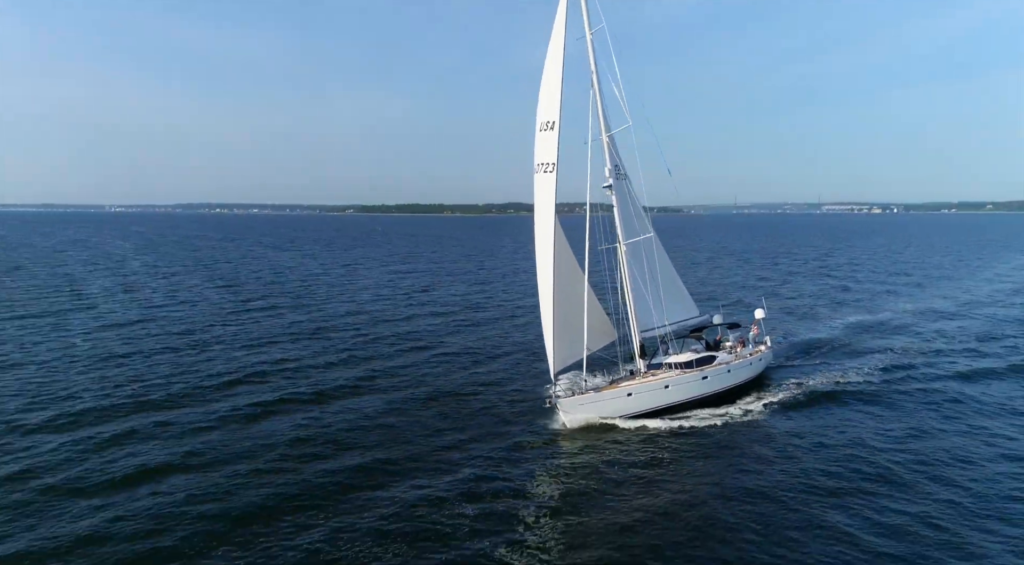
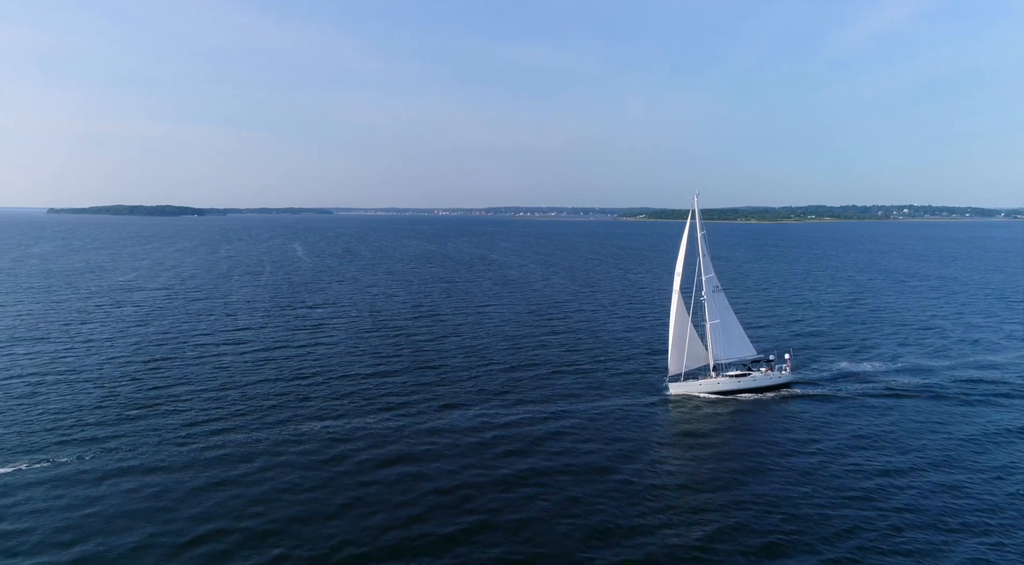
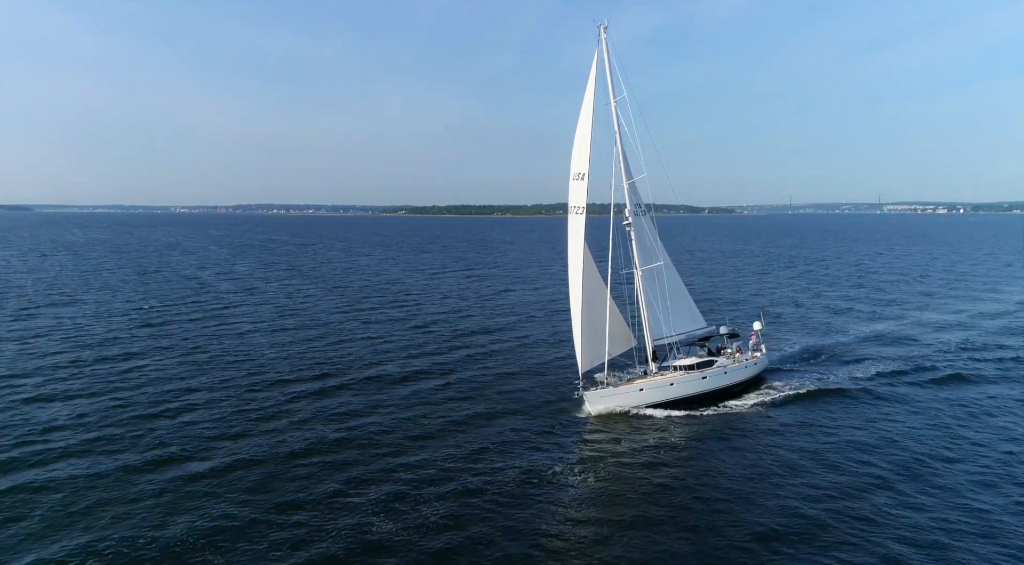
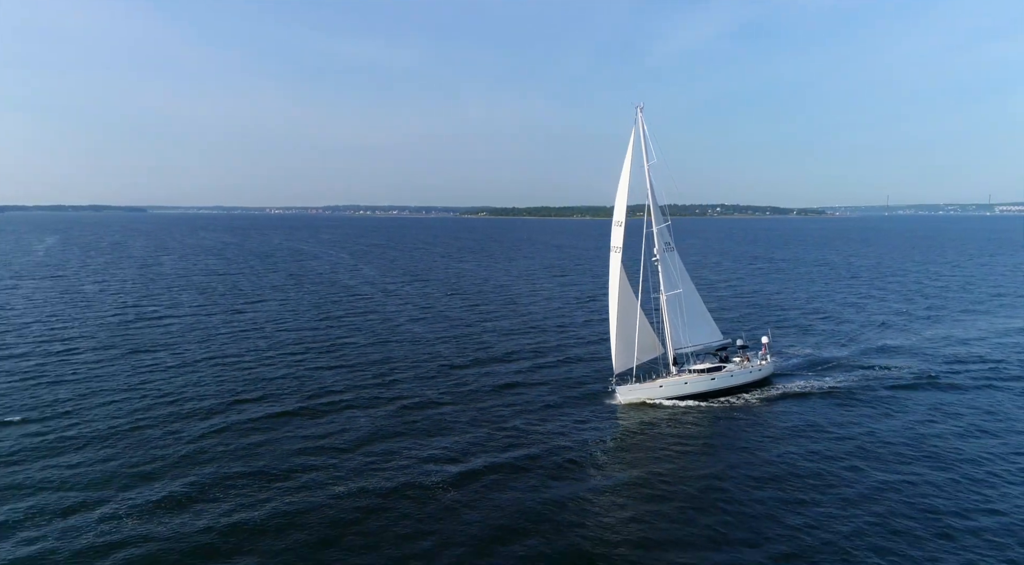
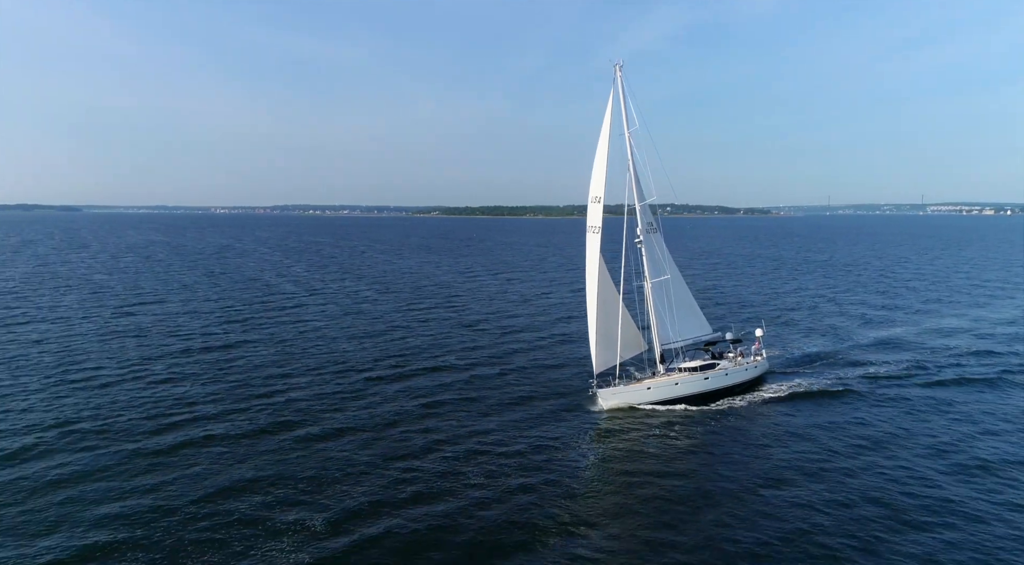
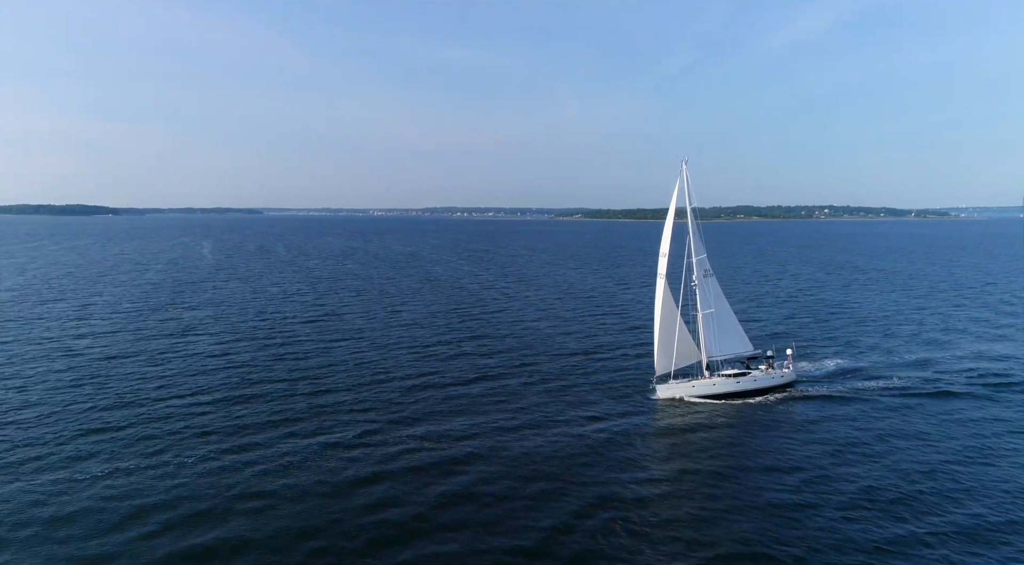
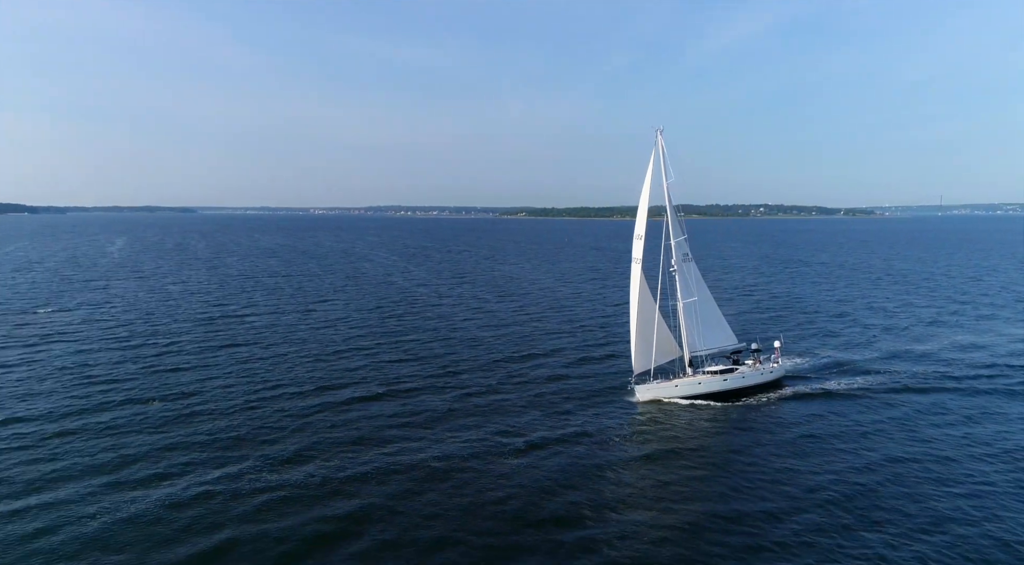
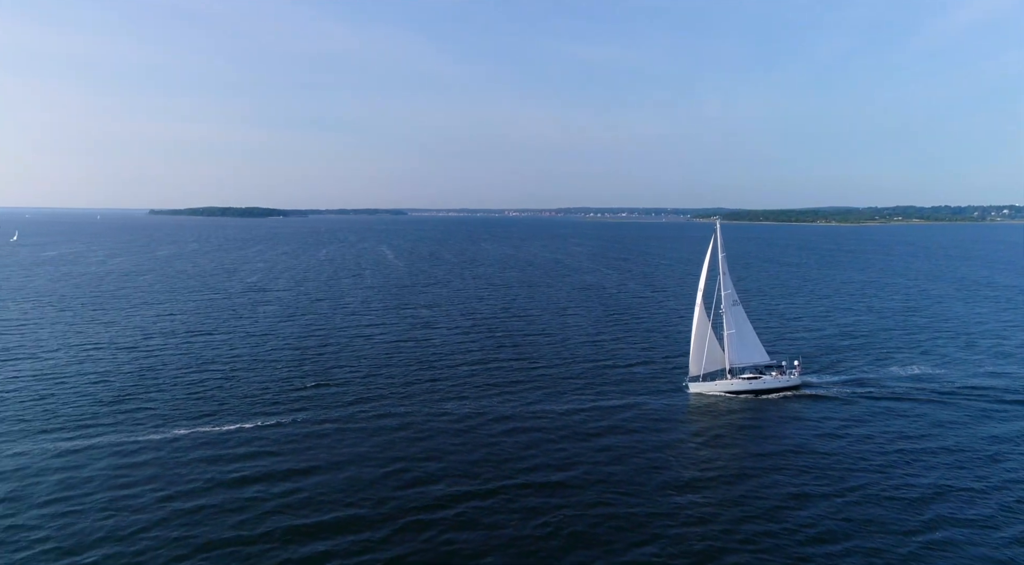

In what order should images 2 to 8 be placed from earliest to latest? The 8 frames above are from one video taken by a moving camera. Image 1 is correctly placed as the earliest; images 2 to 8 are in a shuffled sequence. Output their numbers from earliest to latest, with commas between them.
3, 5, 4, 7, 6, 2, 8
